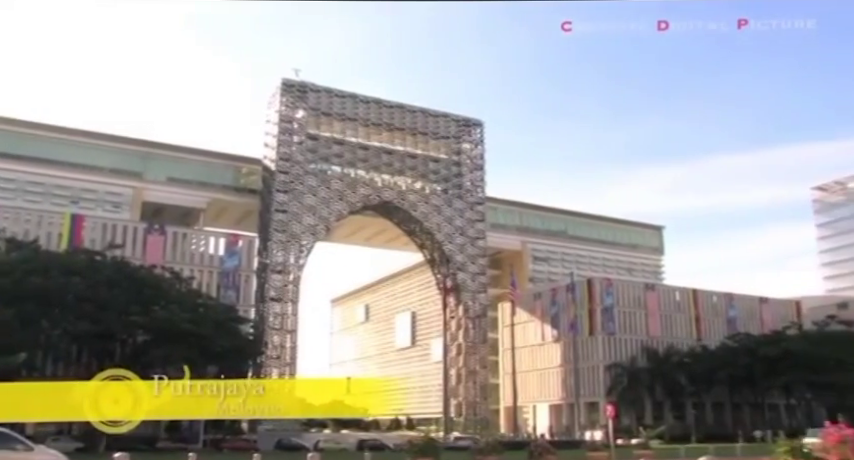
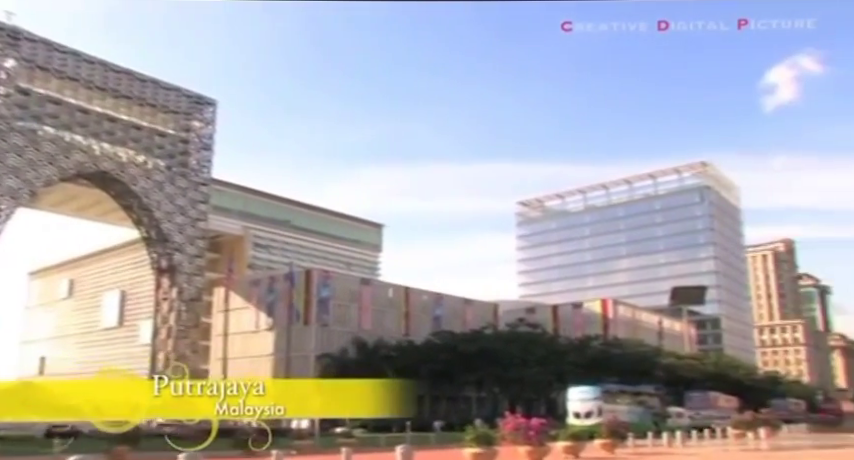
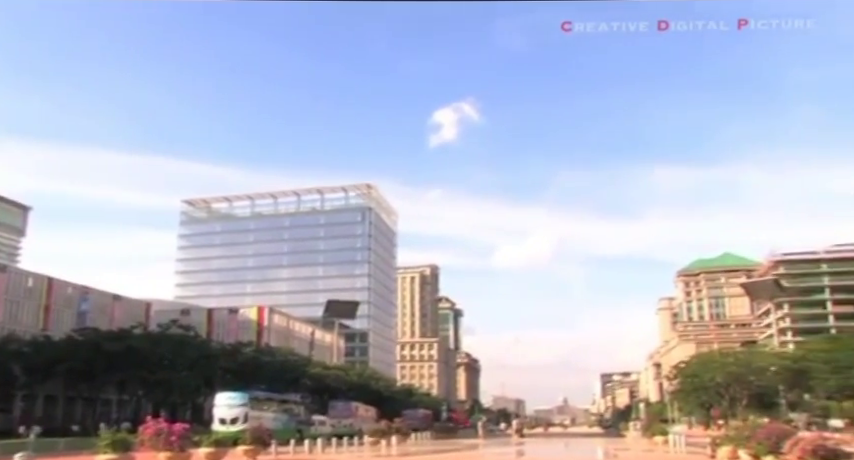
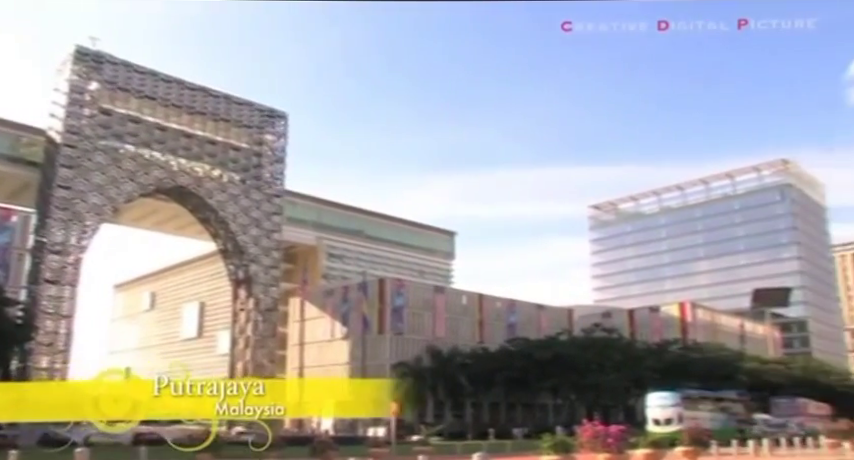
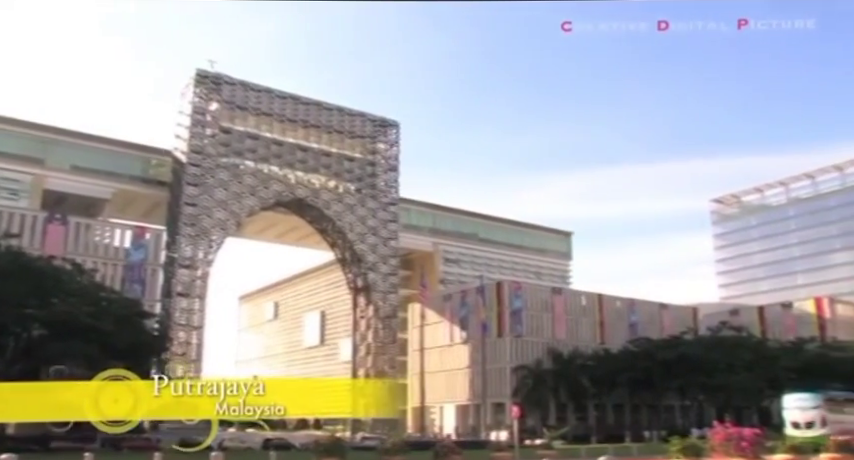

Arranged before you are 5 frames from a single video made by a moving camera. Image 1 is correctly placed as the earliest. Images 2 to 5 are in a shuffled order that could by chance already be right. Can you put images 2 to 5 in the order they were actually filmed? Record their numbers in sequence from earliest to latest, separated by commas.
5, 4, 2, 3
